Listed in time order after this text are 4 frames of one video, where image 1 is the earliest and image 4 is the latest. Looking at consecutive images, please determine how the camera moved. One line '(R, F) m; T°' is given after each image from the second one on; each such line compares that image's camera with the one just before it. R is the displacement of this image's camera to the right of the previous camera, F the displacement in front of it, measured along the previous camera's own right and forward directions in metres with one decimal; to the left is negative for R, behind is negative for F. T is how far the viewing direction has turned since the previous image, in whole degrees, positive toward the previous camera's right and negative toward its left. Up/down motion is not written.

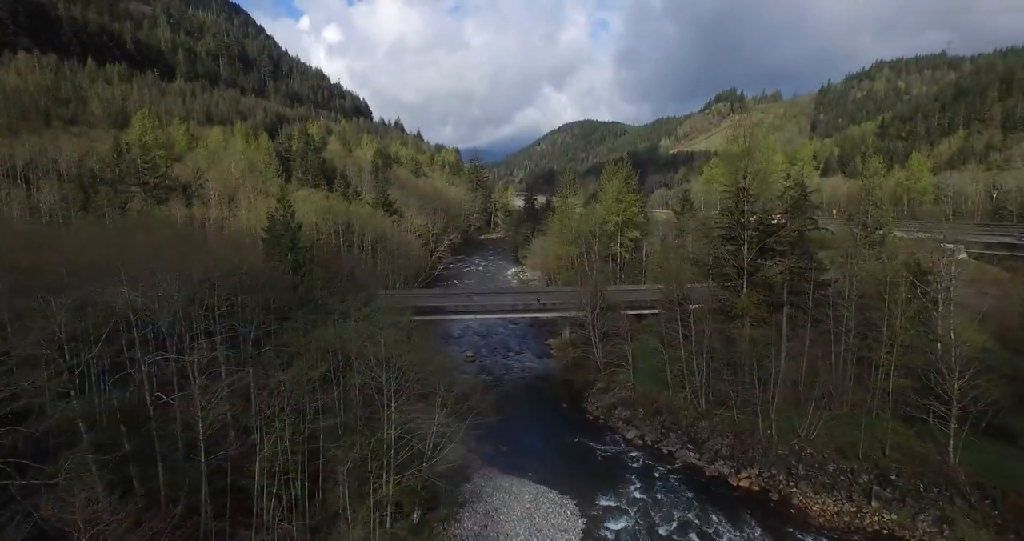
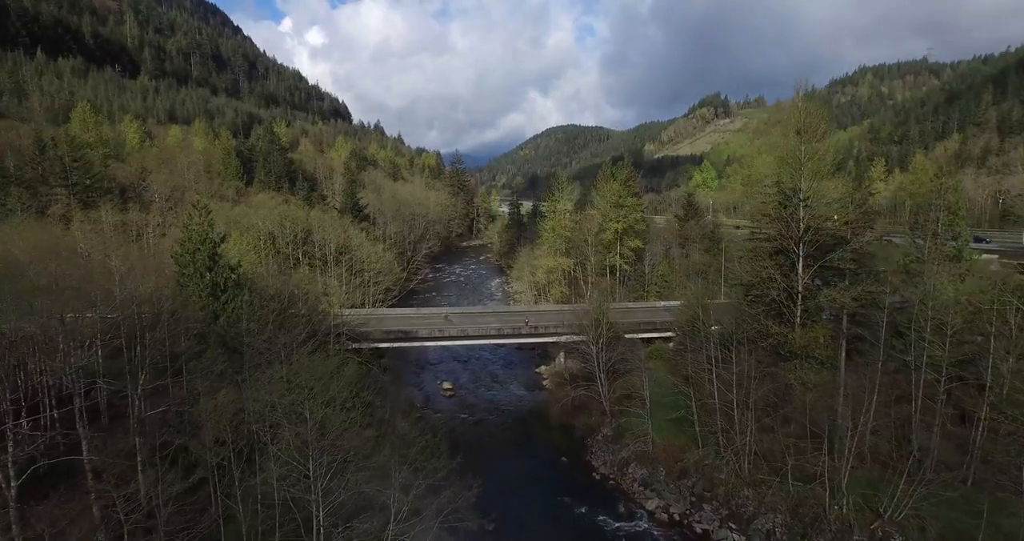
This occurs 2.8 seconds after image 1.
(-0.2, +6.3) m; +2°
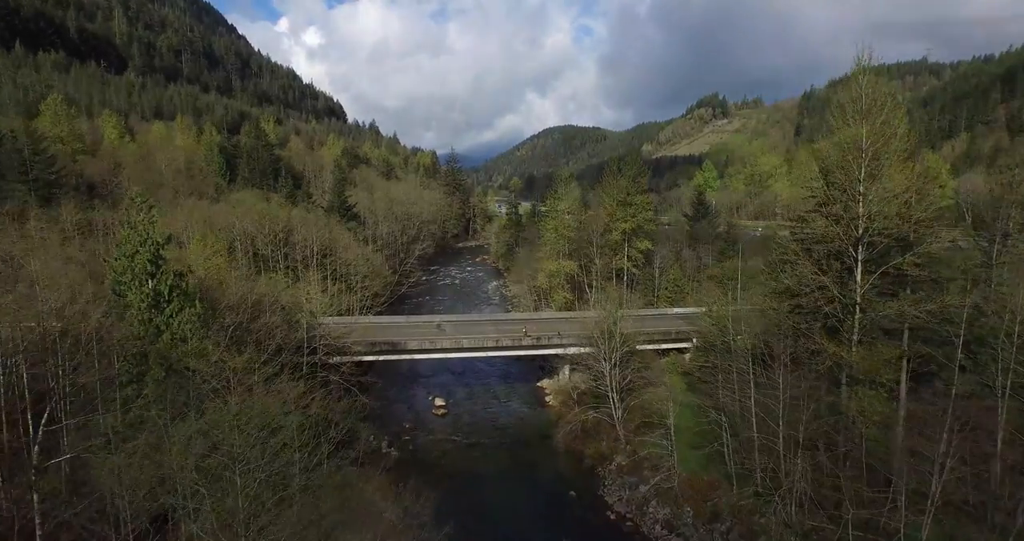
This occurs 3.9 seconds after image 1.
(-0.2, +3.5) m; 0°
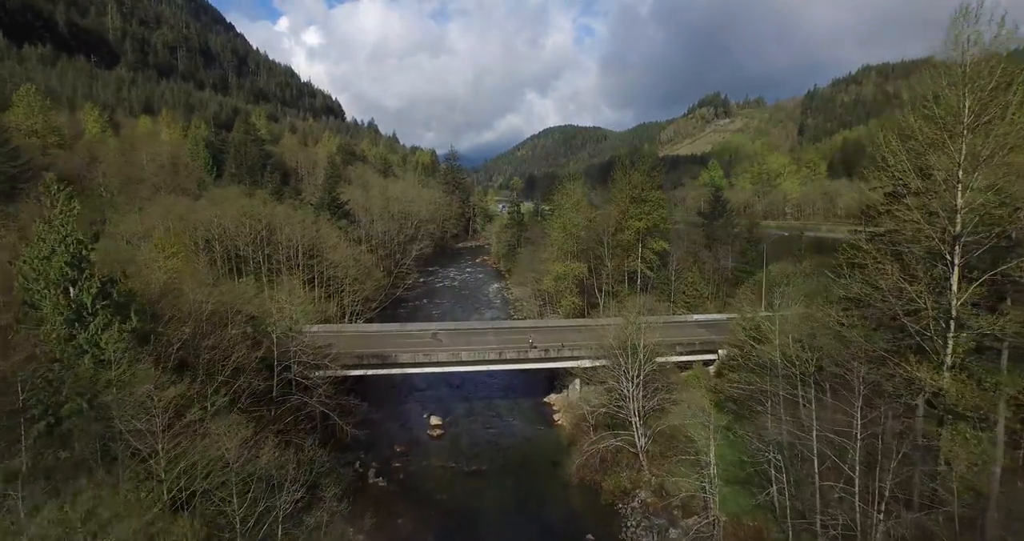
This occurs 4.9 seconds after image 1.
(-0.2, +3.5) m; 0°
